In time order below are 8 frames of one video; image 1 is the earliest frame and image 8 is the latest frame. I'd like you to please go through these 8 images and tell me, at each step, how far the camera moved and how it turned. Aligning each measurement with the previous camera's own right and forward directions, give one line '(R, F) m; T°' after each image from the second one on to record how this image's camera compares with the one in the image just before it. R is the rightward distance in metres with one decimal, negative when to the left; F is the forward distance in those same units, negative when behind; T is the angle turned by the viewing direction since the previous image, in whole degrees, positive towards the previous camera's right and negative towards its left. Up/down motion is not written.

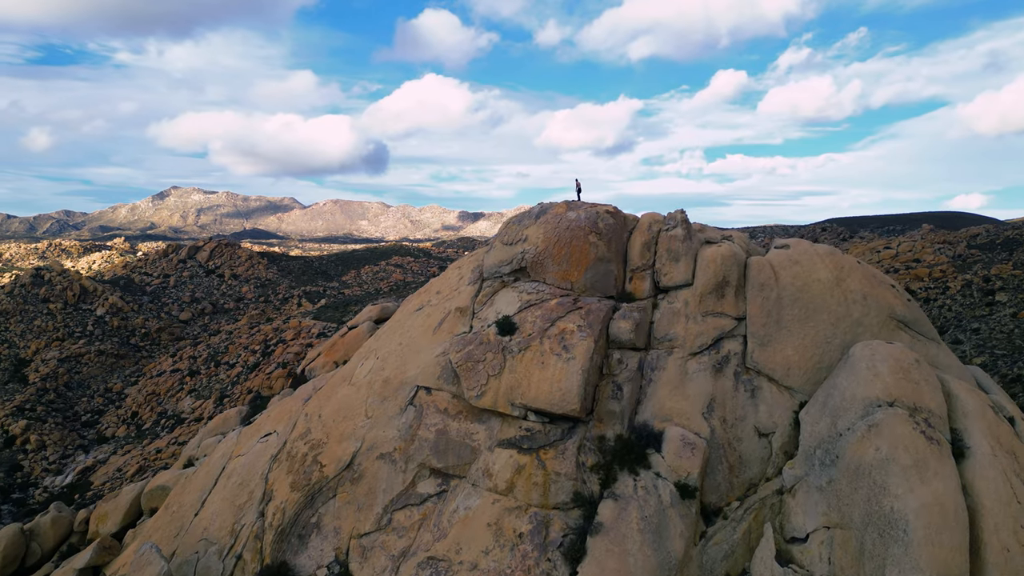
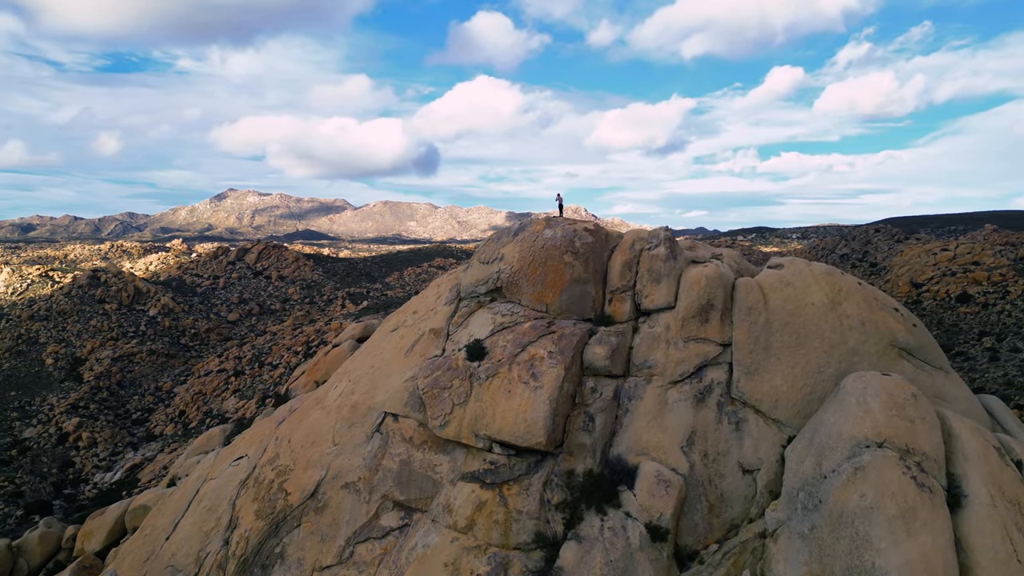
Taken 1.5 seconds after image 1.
(+1.7, +1.0) m; -3°
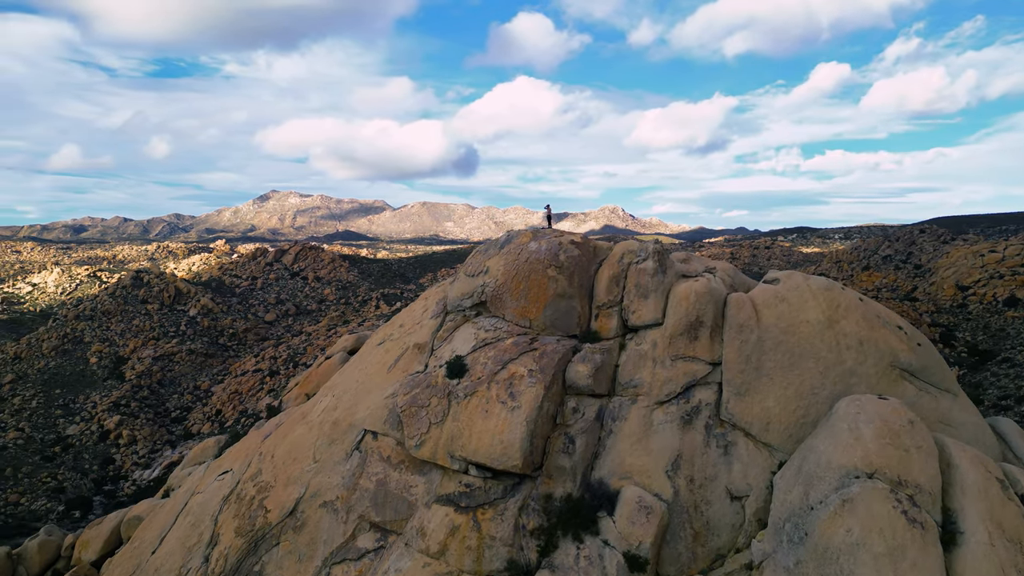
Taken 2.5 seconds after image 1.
(+1.2, +0.6) m; -3°
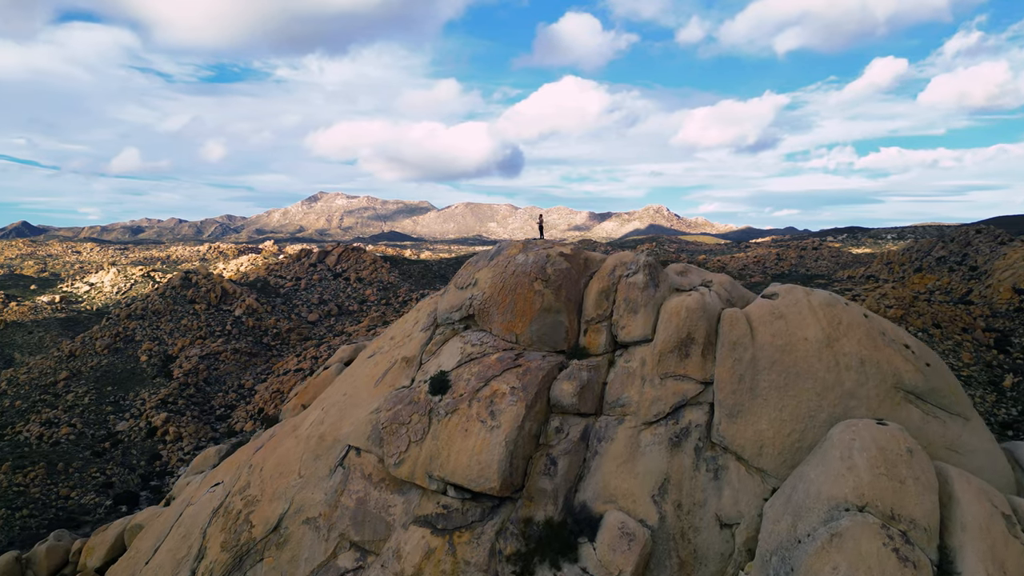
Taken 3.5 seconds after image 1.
(+1.2, +0.6) m; -3°
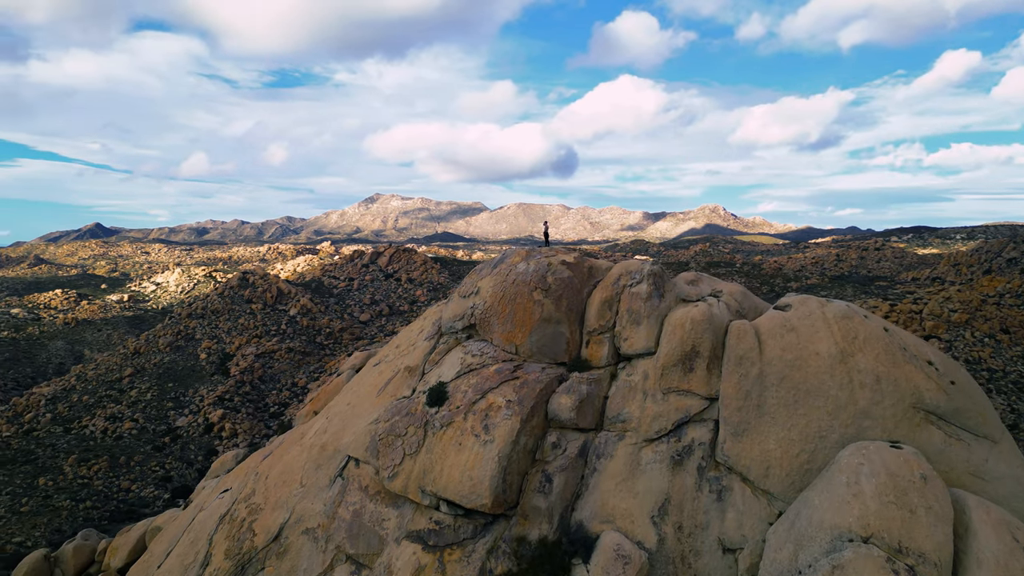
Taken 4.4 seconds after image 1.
(+1.1, +0.5) m; -4°
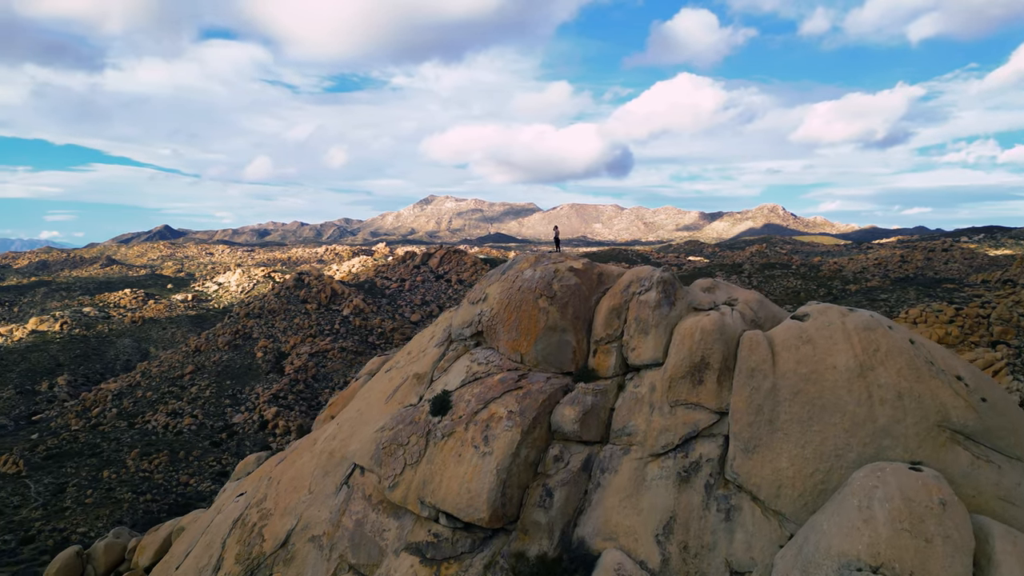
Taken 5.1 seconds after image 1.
(+0.9, +0.4) m; -4°
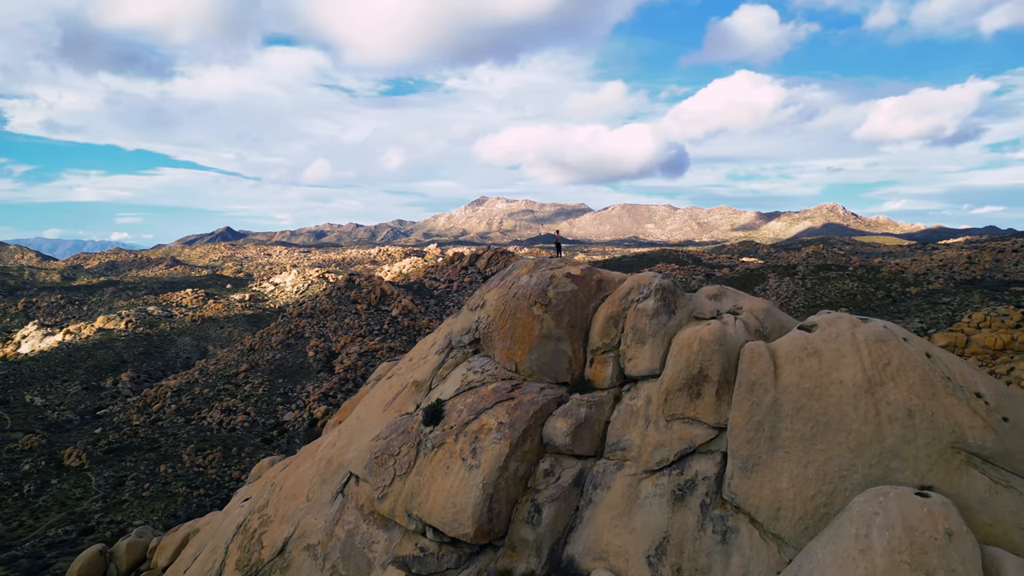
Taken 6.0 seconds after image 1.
(+1.1, +0.5) m; -4°
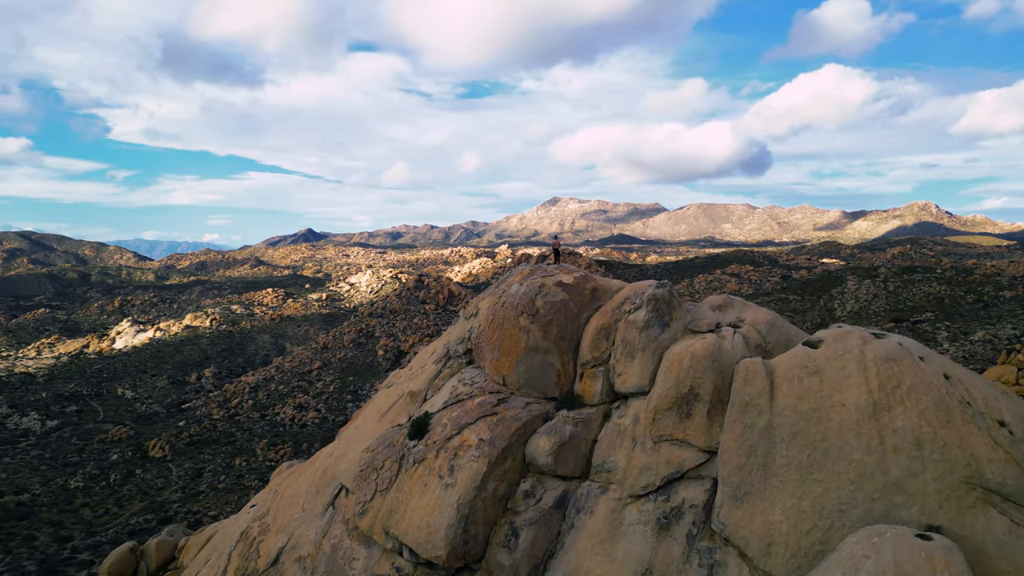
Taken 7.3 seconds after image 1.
(+1.6, +0.8) m; -5°
